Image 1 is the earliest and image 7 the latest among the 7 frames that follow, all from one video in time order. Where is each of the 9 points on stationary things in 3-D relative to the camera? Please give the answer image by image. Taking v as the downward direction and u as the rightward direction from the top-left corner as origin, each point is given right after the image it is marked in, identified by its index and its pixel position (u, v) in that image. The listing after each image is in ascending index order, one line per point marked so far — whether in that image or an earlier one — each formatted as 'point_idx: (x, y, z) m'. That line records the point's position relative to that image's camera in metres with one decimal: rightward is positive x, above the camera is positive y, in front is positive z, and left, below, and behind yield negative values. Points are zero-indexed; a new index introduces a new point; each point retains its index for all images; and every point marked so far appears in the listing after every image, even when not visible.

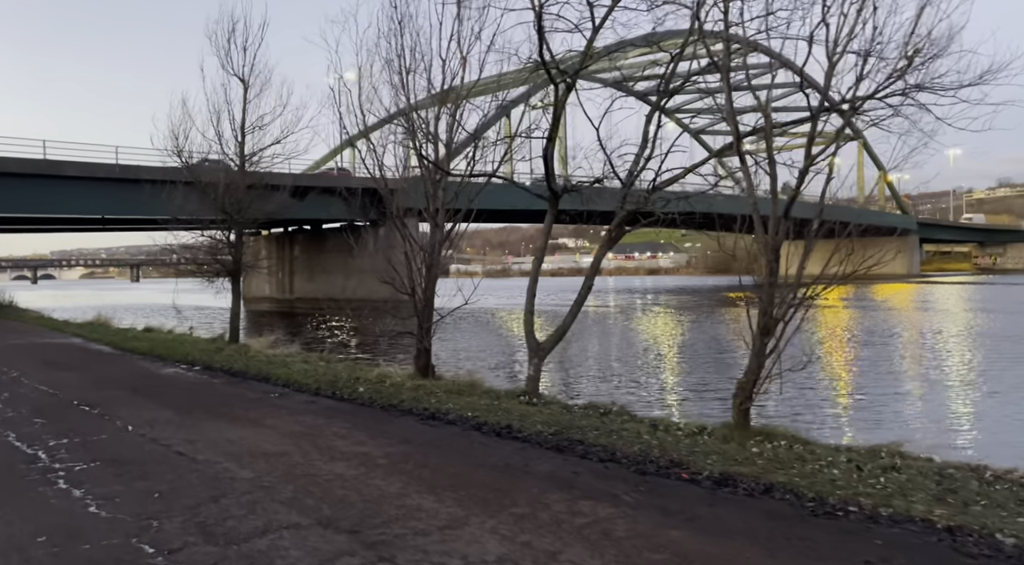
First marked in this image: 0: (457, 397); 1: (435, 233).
0: (-0.7, -1.5, +11.3) m
1: (-1.2, +0.7, +13.6) m
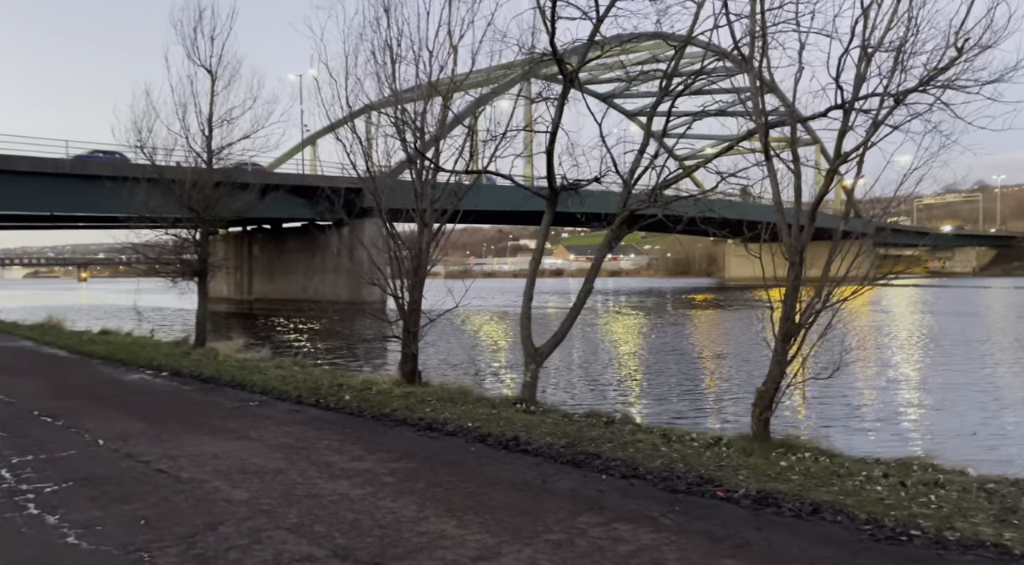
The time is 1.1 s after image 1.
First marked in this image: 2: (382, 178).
0: (-0.7, -1.5, +10.8) m
1: (-1.3, +0.7, +13.0) m
2: (-1.9, +1.5, +13.0) m
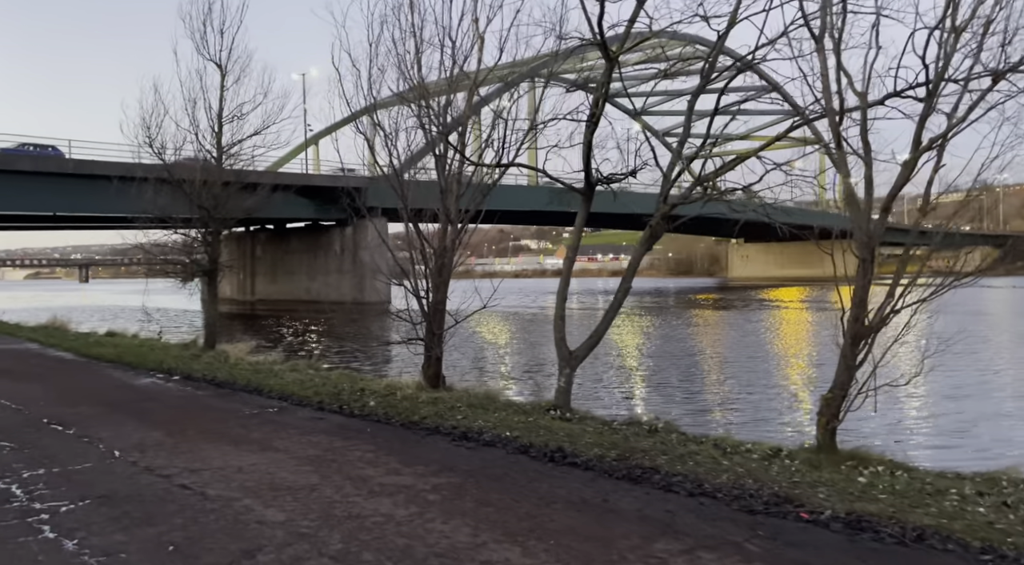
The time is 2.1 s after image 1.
0: (-0.3, -1.5, +10.2) m
1: (-0.9, +0.7, +12.4) m
2: (-1.5, +1.5, +12.5) m
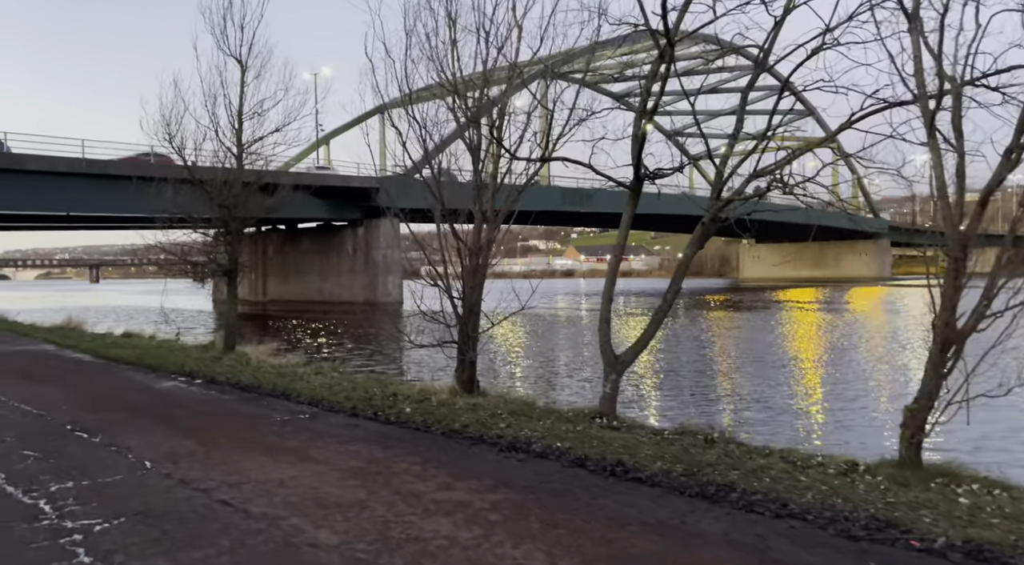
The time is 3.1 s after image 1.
0: (+0.2, -1.5, +9.7) m
1: (-0.4, +0.7, +12.0) m
2: (-1.0, +1.5, +12.0) m
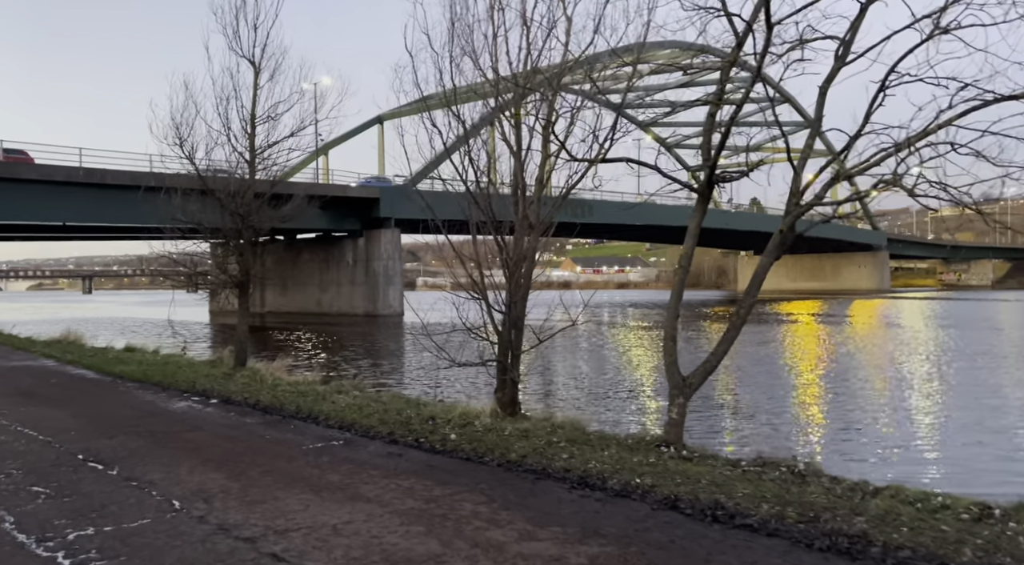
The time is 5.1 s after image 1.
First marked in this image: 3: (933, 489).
0: (+0.8, -1.7, +8.8) m
1: (+0.2, +0.5, +11.1) m
2: (-0.4, +1.3, +11.1) m
3: (+4.2, -2.0, +8.7) m
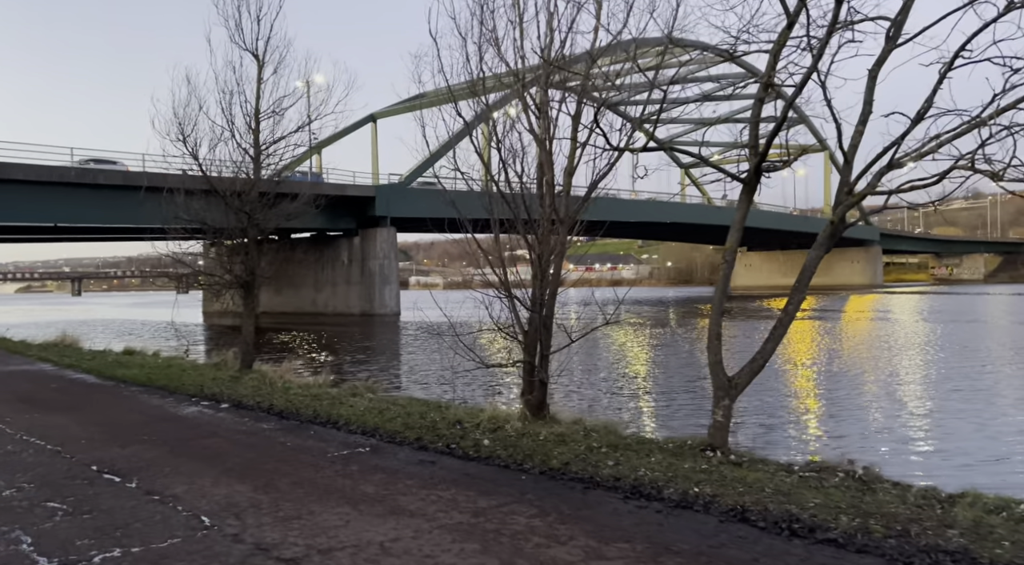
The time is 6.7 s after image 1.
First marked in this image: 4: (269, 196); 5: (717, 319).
0: (+1.2, -1.7, +8.3) m
1: (+0.5, +0.5, +10.6) m
2: (-0.1, +1.3, +10.6) m
3: (+4.5, -2.0, +8.3) m
4: (-5.1, +2.0, +18.6) m
5: (+2.1, -0.4, +8.9) m
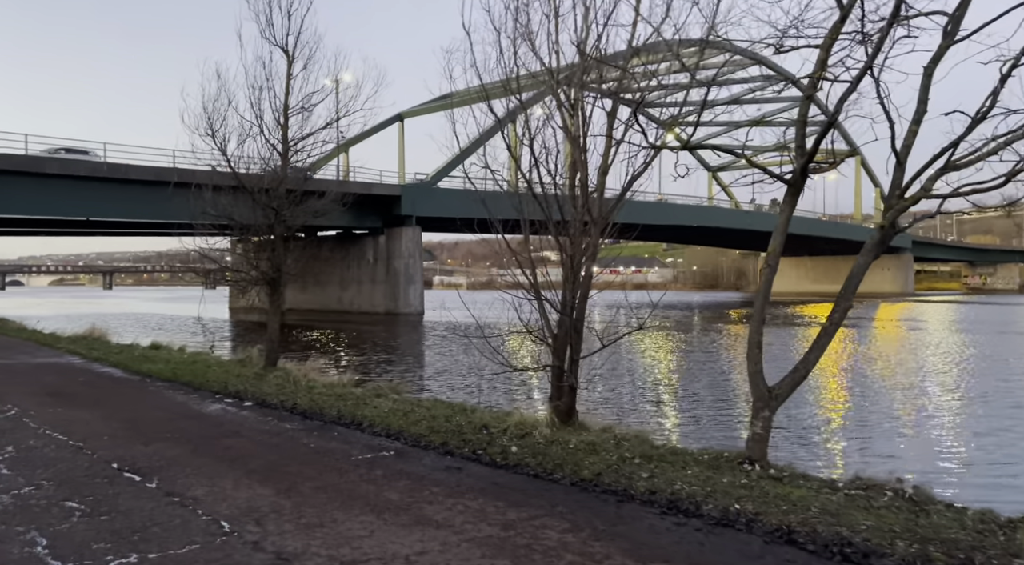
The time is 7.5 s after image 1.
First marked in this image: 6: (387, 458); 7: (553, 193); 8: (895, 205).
0: (+1.4, -1.7, +8.0) m
1: (+0.9, +0.5, +10.3) m
2: (+0.3, +1.3, +10.3) m
3: (+4.8, -2.1, +7.8) m
4: (-4.5, +2.0, +18.4) m
5: (+2.4, -0.4, +8.5) m
6: (-1.2, -1.8, +8.7) m
7: (+0.5, +1.1, +10.3) m
8: (+3.6, +0.7, +8.2) m
